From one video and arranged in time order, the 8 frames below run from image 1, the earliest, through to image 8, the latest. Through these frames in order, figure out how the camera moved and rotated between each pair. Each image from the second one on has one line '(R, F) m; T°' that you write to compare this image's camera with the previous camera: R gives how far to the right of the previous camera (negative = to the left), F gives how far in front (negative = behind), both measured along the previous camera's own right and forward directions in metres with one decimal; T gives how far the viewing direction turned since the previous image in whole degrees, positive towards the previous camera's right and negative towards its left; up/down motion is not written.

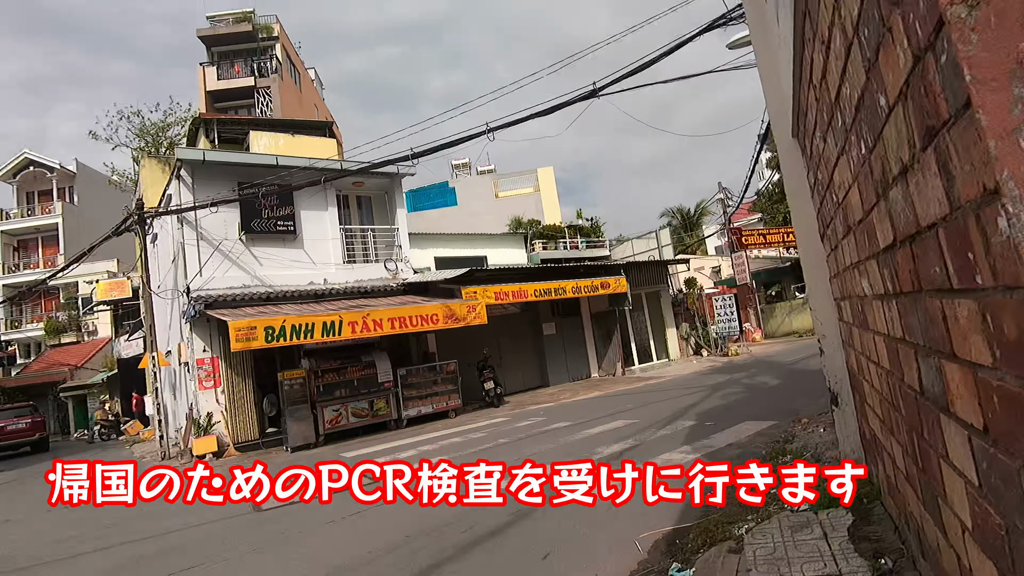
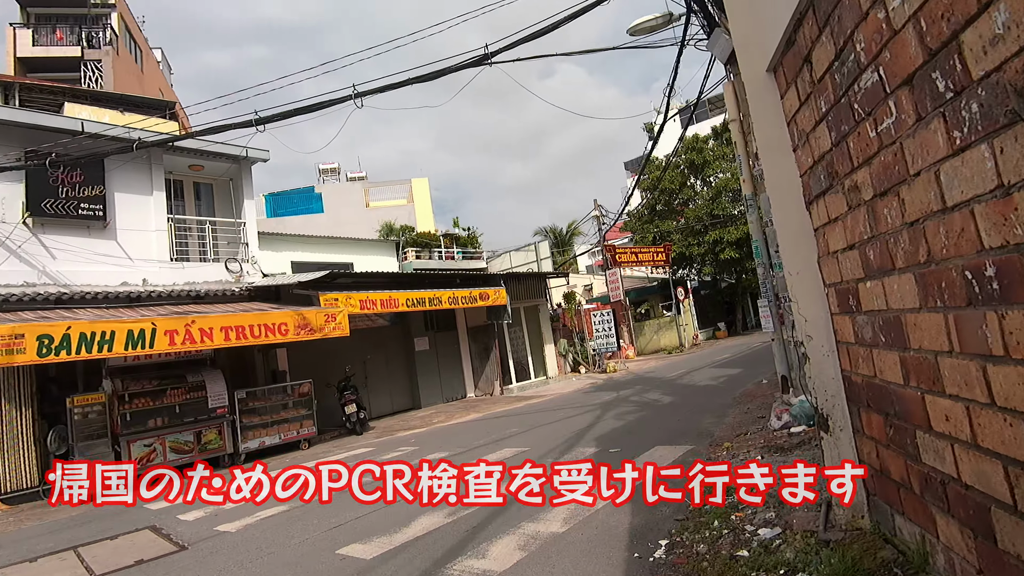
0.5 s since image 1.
(0.0, +1.5) m; +12°
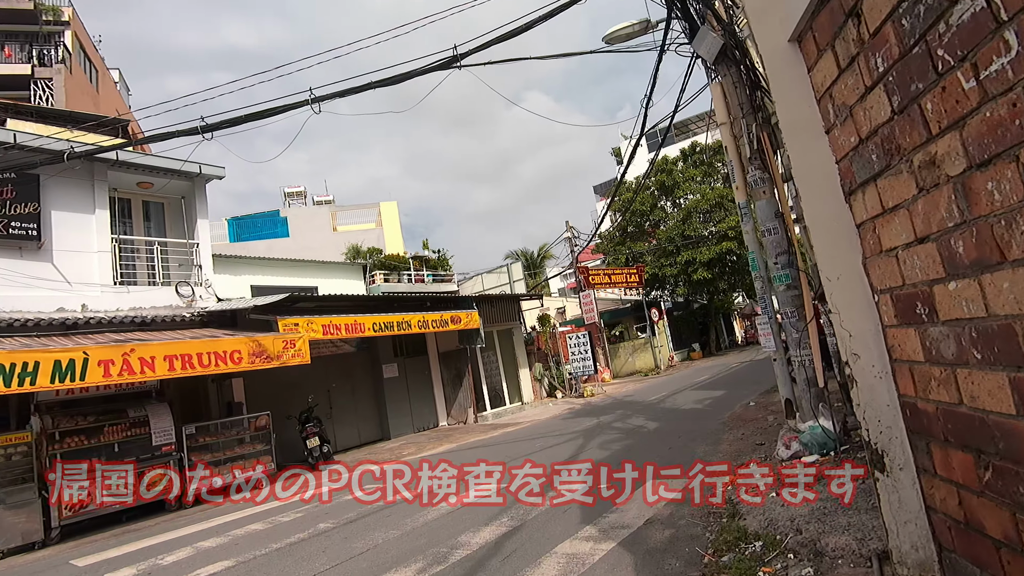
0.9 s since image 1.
(0.0, +0.6) m; +3°
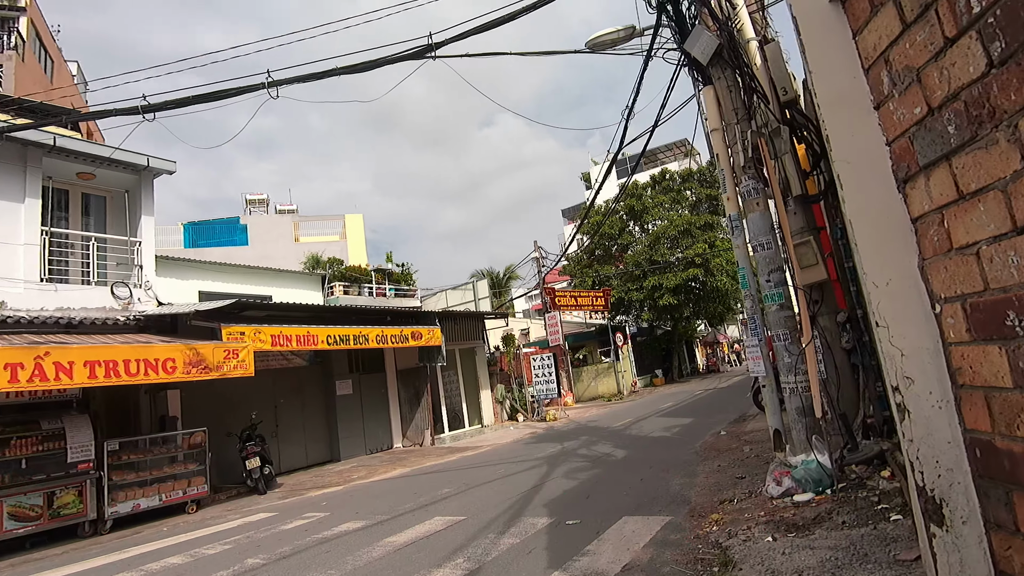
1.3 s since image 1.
(0.0, +0.6) m; +3°
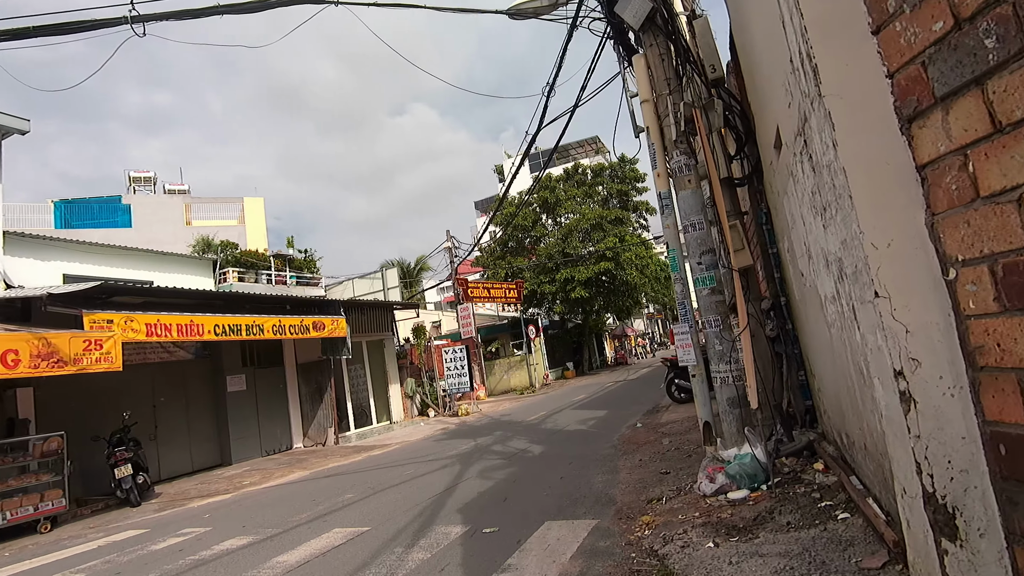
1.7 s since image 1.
(0.0, +0.6) m; +9°
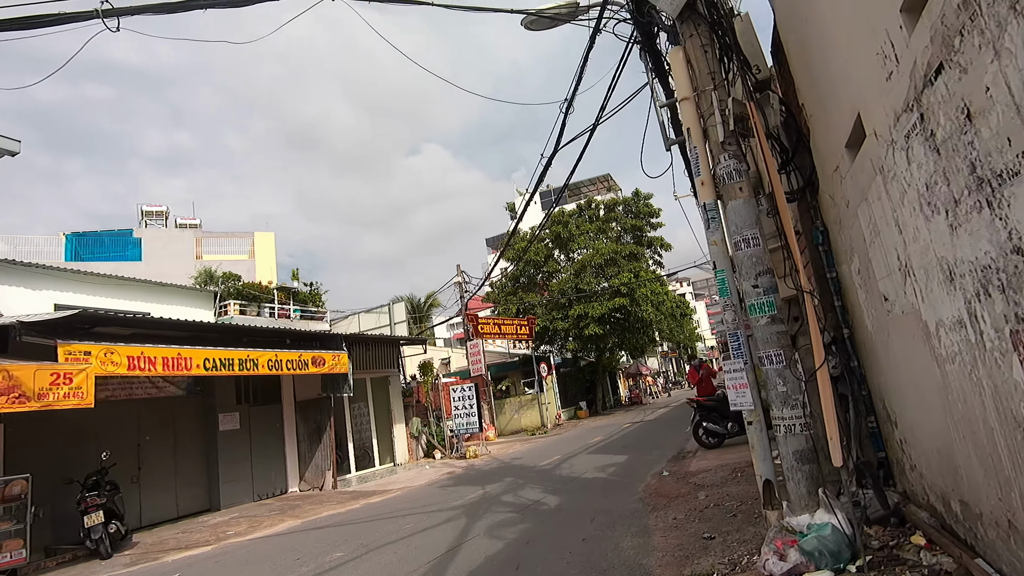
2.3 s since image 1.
(0.0, +0.8) m; -1°
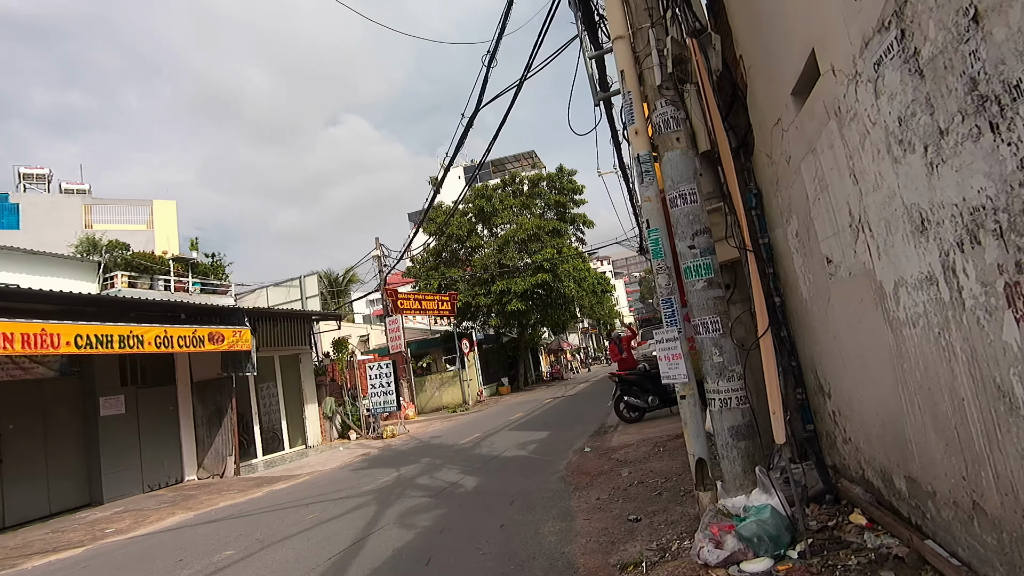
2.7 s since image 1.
(+0.1, +0.5) m; +7°
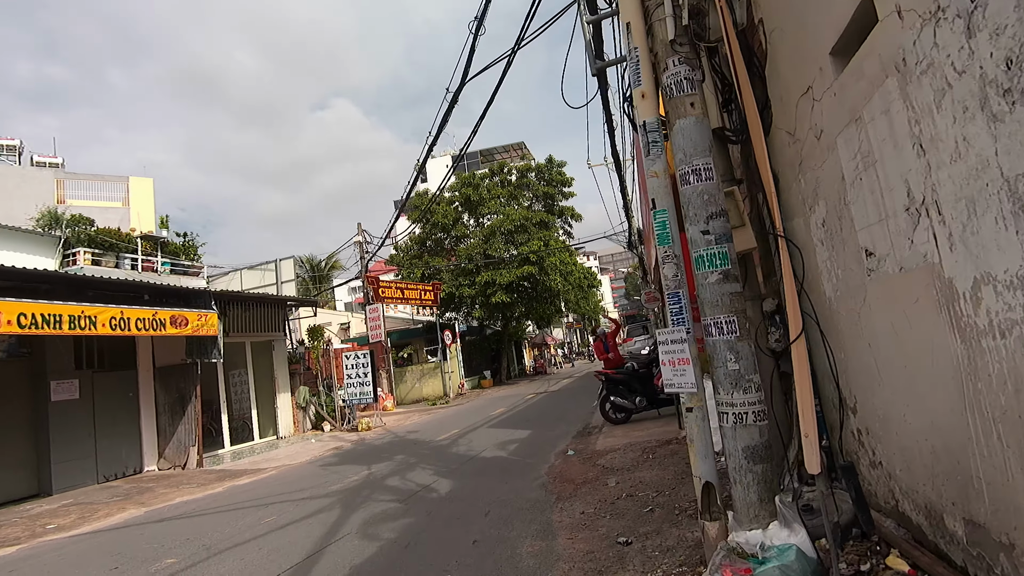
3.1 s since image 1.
(0.0, +0.6) m; +1°
